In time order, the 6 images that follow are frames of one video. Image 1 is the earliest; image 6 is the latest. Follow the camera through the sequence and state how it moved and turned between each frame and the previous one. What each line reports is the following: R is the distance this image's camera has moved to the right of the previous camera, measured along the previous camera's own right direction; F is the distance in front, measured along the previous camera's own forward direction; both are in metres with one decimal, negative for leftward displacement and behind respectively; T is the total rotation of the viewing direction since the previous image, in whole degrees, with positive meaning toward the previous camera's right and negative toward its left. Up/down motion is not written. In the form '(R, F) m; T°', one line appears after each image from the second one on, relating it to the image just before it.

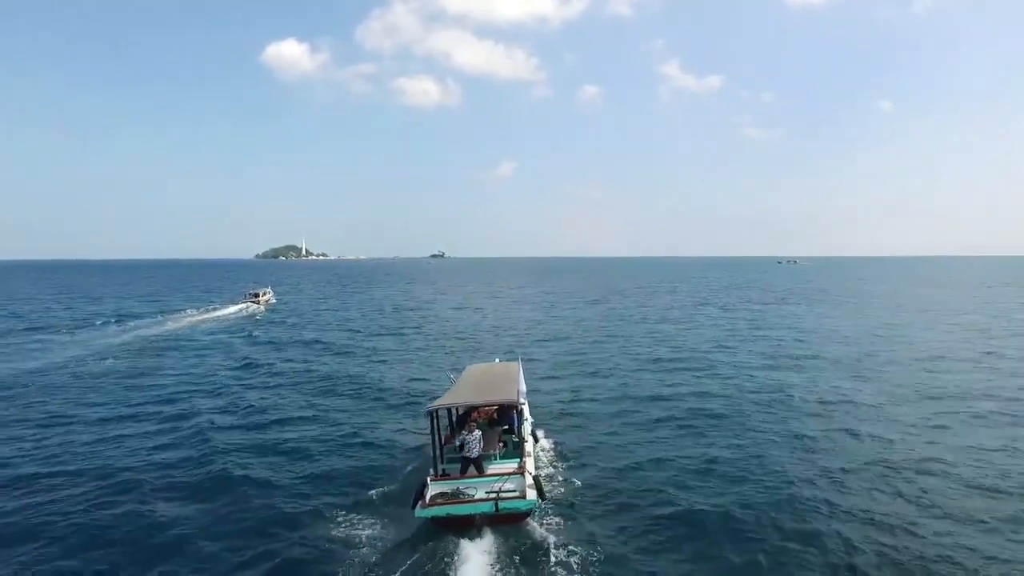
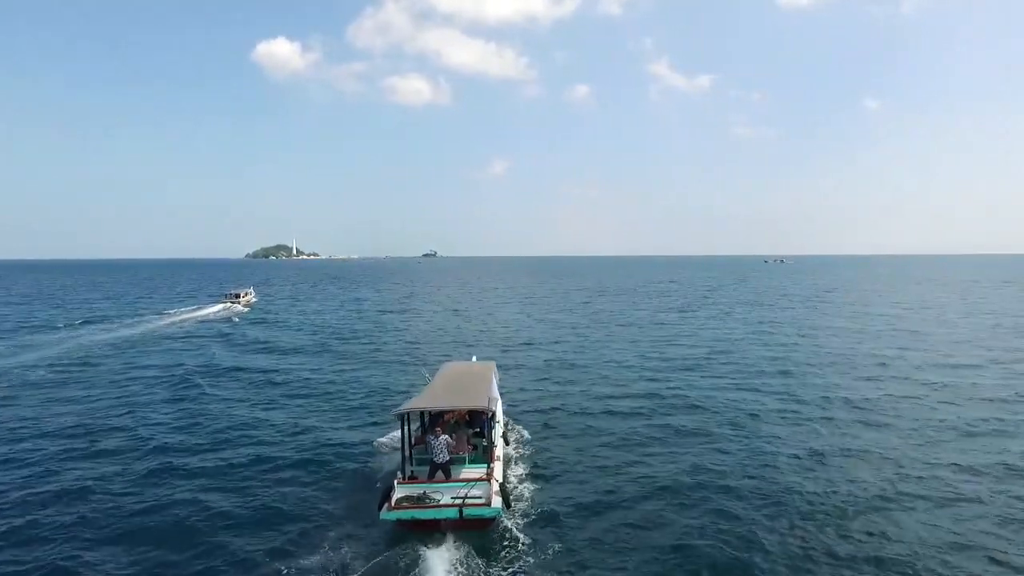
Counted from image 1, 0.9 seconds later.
(+0.7, +0.3) m; +1°
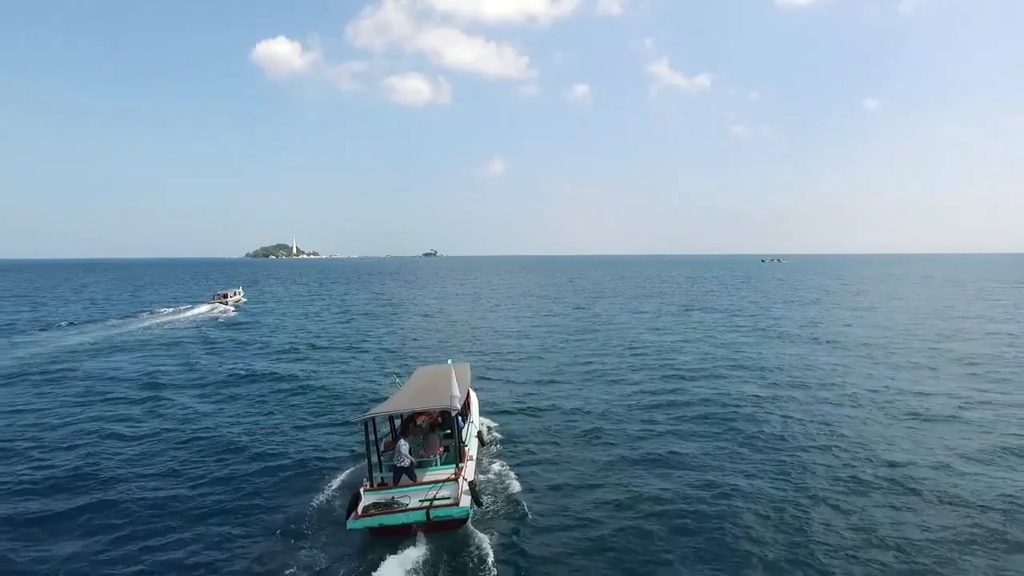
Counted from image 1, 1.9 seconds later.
(+0.9, +0.1) m; 0°
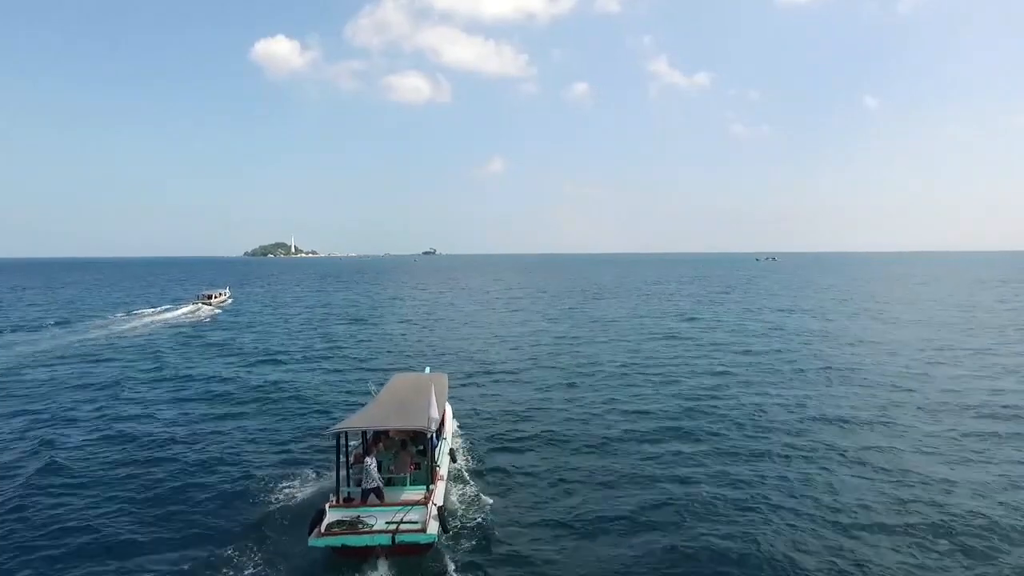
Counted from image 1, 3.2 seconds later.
(+0.6, +1.9) m; 0°
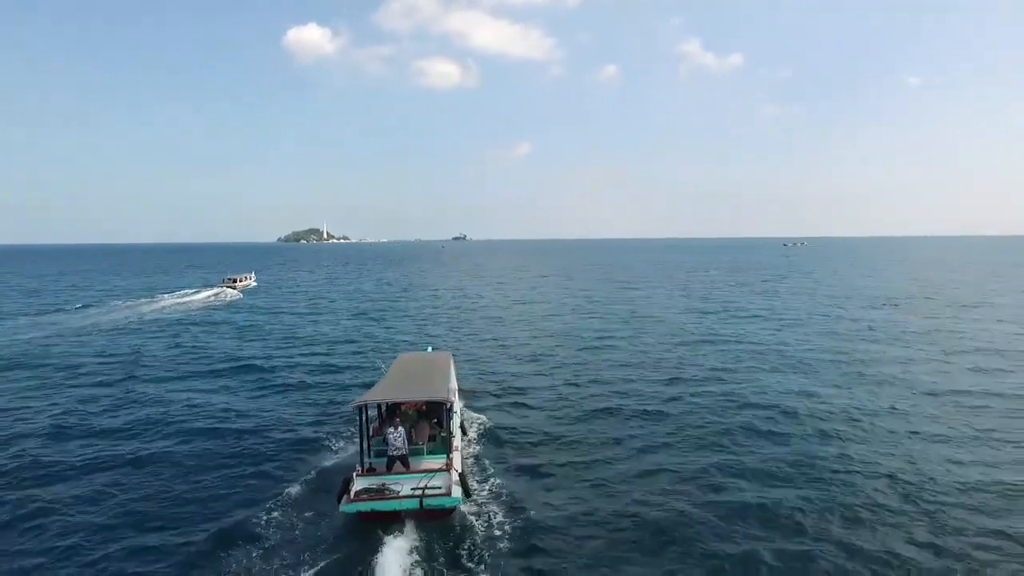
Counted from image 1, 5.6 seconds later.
(+0.7, -0.4) m; -3°
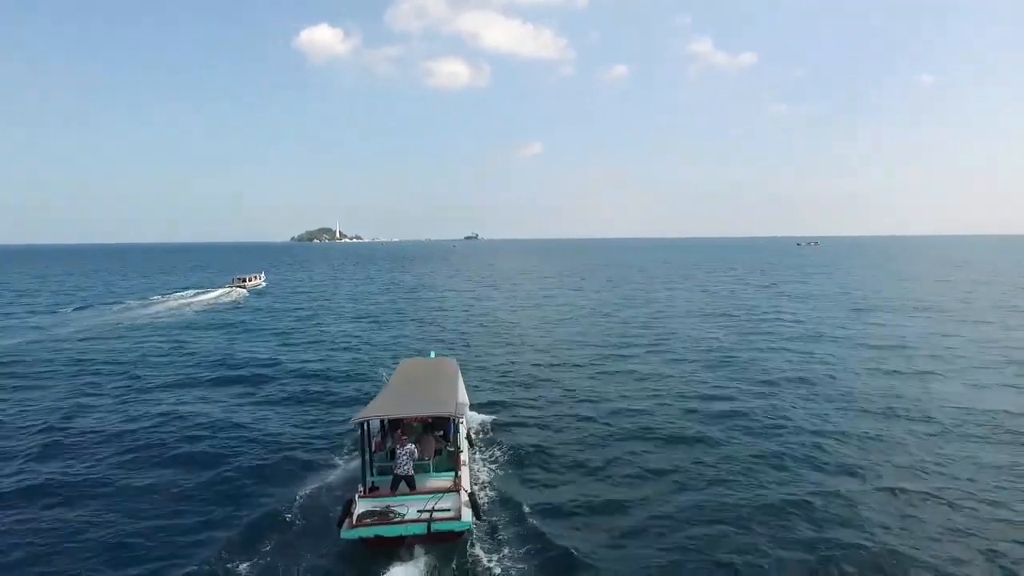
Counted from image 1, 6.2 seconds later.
(-0.2, +1.8) m; -1°
